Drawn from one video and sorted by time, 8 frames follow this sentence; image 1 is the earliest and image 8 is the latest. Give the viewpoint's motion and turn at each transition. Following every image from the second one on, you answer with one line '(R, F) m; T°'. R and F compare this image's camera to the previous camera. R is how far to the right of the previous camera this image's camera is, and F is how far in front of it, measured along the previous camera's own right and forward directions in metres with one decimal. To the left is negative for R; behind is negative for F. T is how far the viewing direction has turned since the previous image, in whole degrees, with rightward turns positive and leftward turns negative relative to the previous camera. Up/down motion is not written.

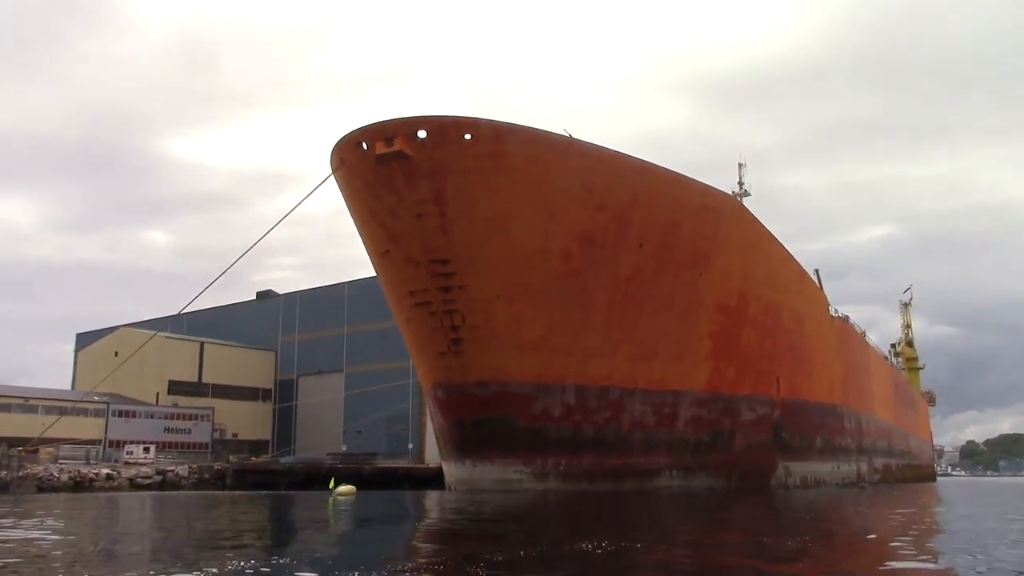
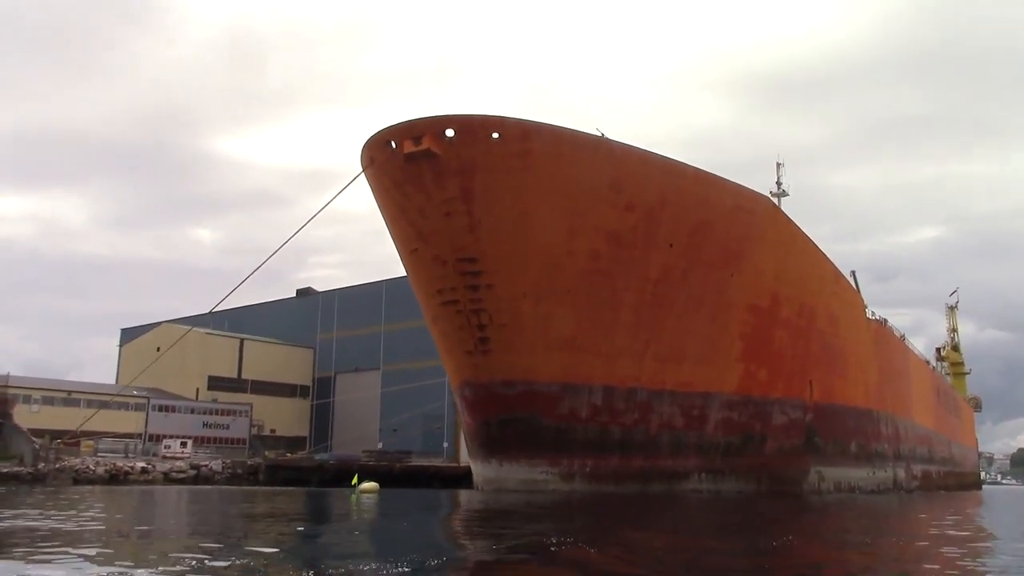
(+0.2, 0.0) m; -3°
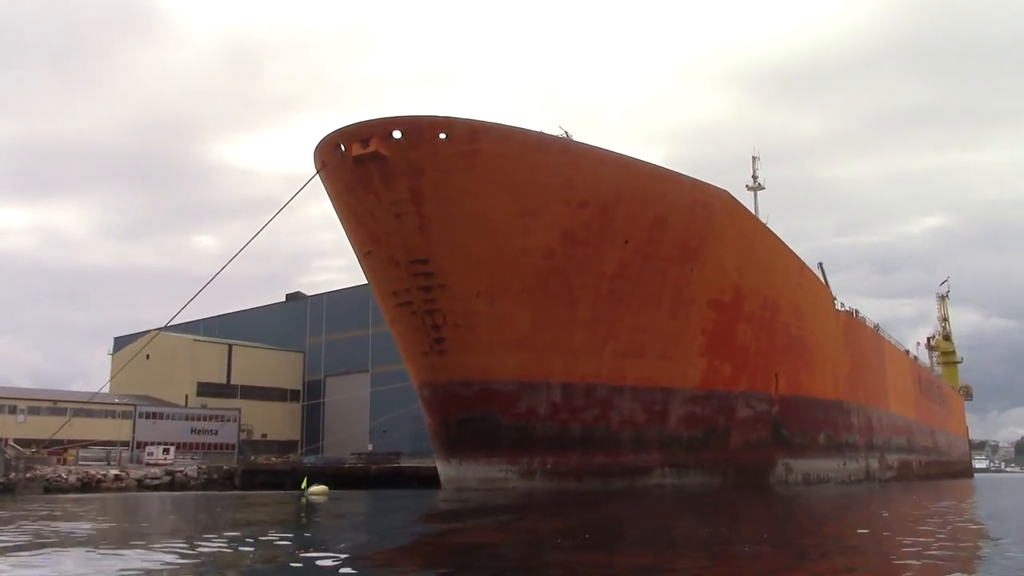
(+0.7, 0.0) m; 0°
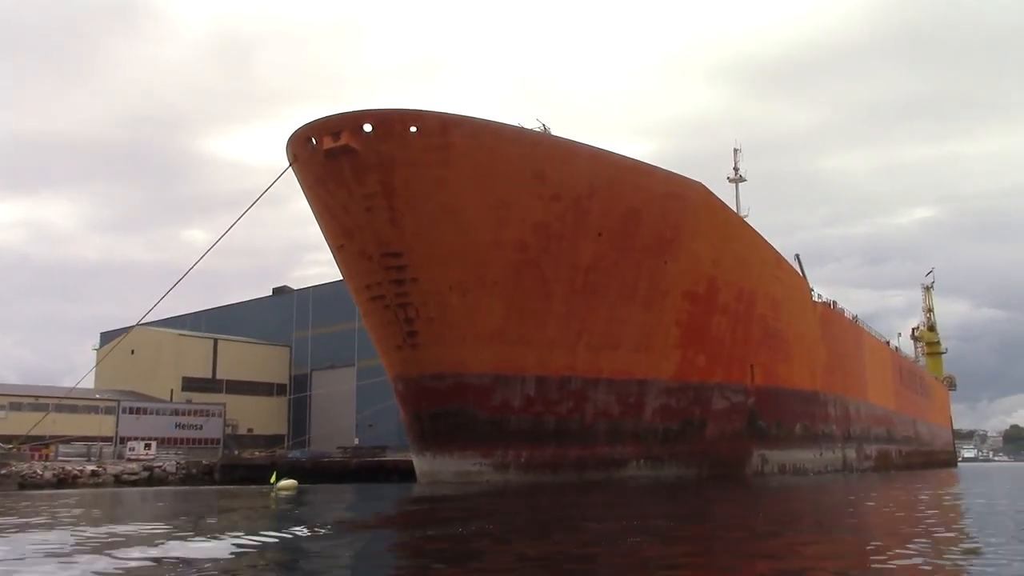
(+0.3, 0.0) m; +1°
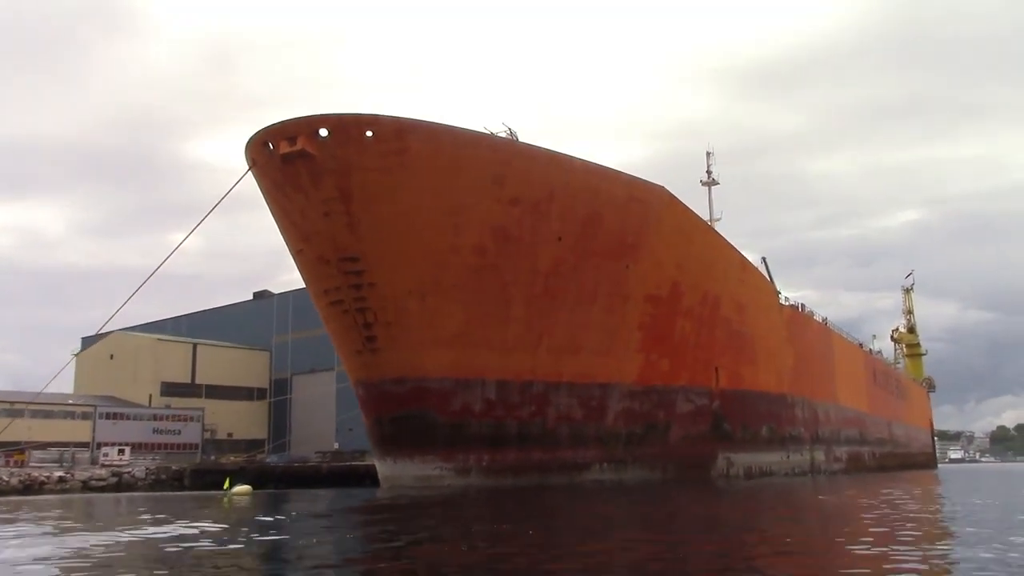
(+0.4, 0.0) m; +1°
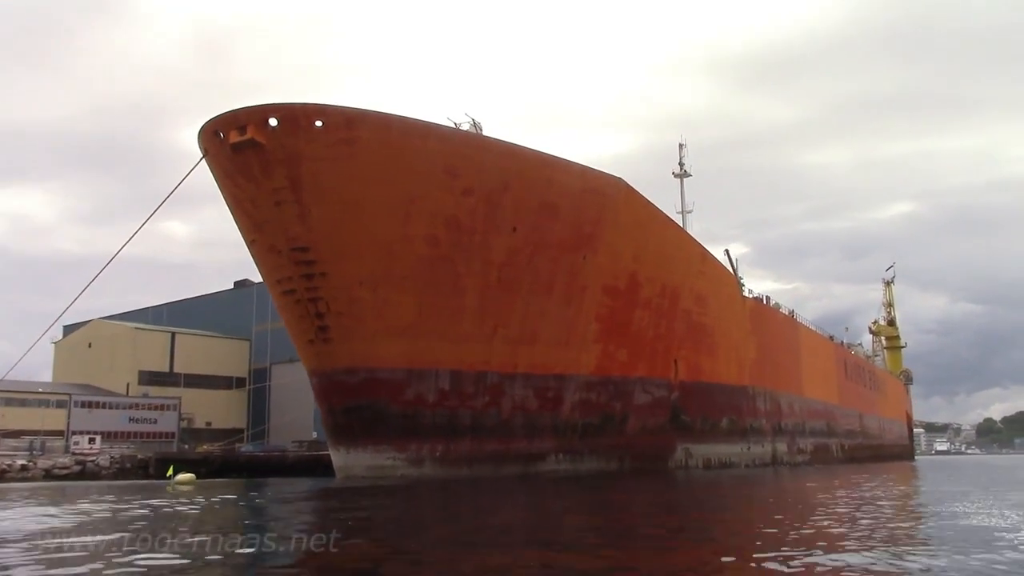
(+0.6, 0.0) m; +1°
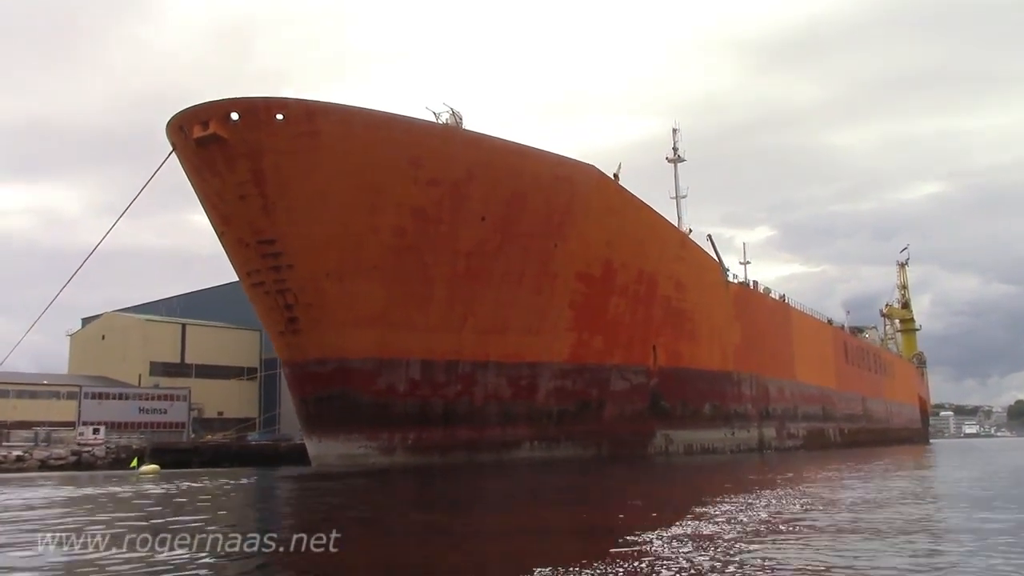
(+0.8, 0.0) m; -2°
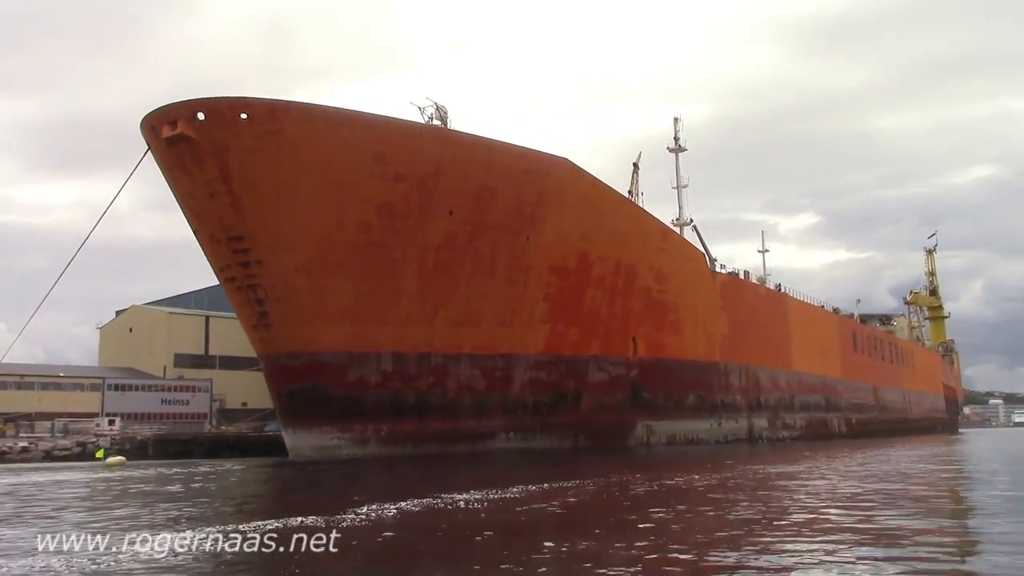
(+1.0, -0.1) m; -3°
